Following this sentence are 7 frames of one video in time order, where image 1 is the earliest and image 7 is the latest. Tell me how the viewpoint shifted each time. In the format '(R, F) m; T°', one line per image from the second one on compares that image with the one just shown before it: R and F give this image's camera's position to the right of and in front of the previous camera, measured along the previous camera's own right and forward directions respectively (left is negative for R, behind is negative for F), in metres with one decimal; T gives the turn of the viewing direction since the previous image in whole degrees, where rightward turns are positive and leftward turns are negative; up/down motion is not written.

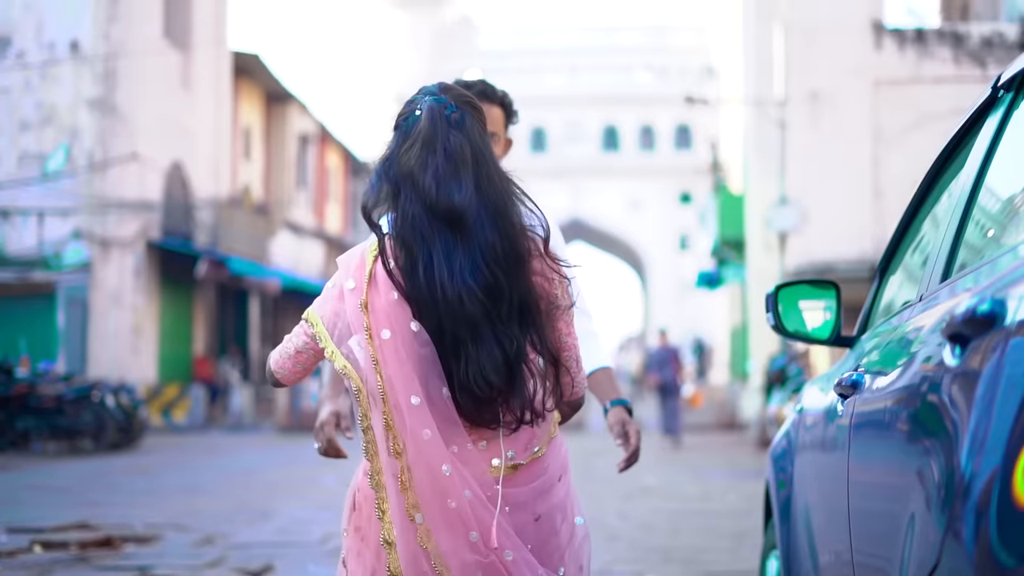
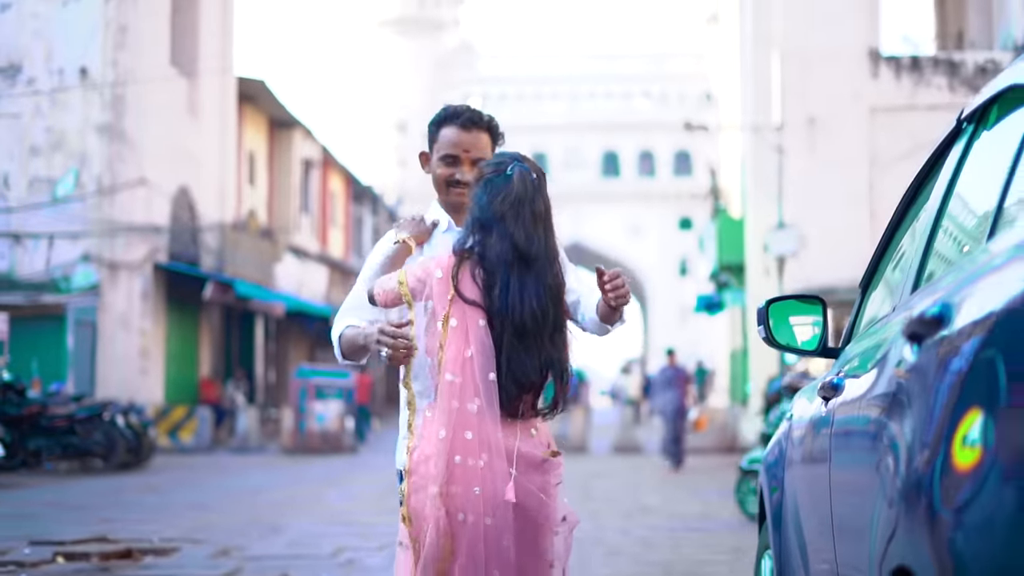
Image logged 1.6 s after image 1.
(0.0, -0.3) m; 0°
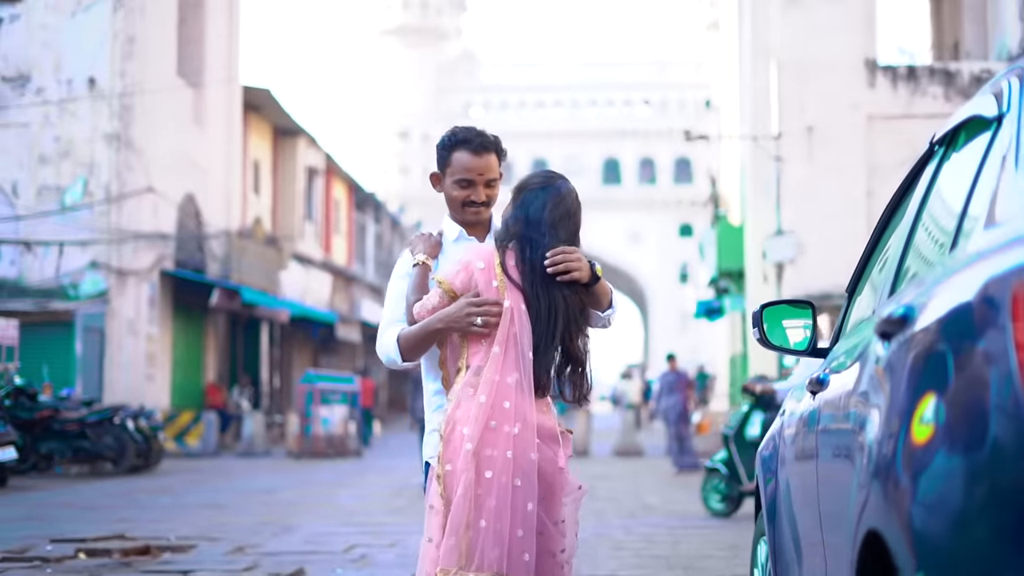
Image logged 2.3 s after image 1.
(0.0, -0.3) m; 0°
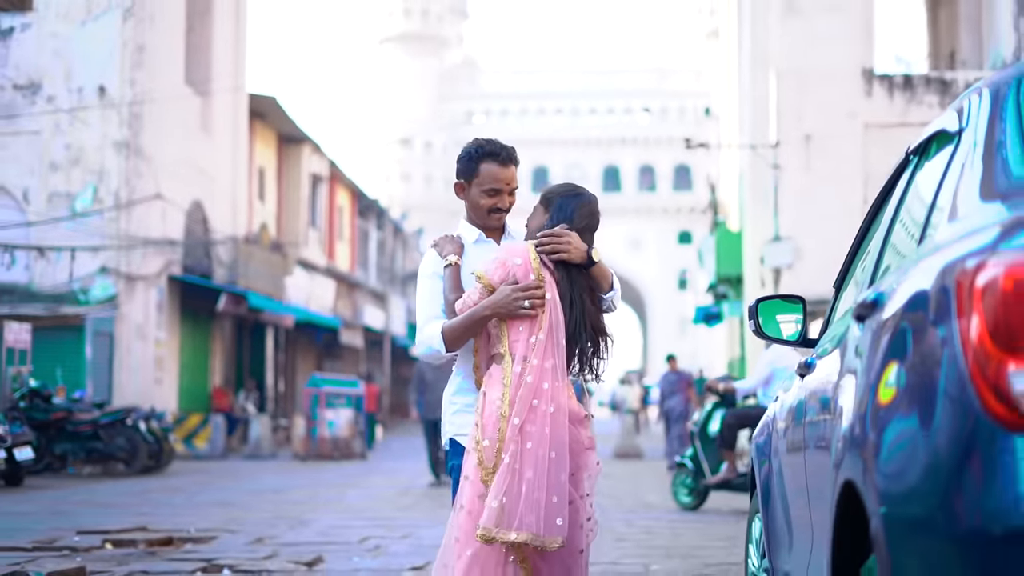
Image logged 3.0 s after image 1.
(0.0, -0.4) m; 0°
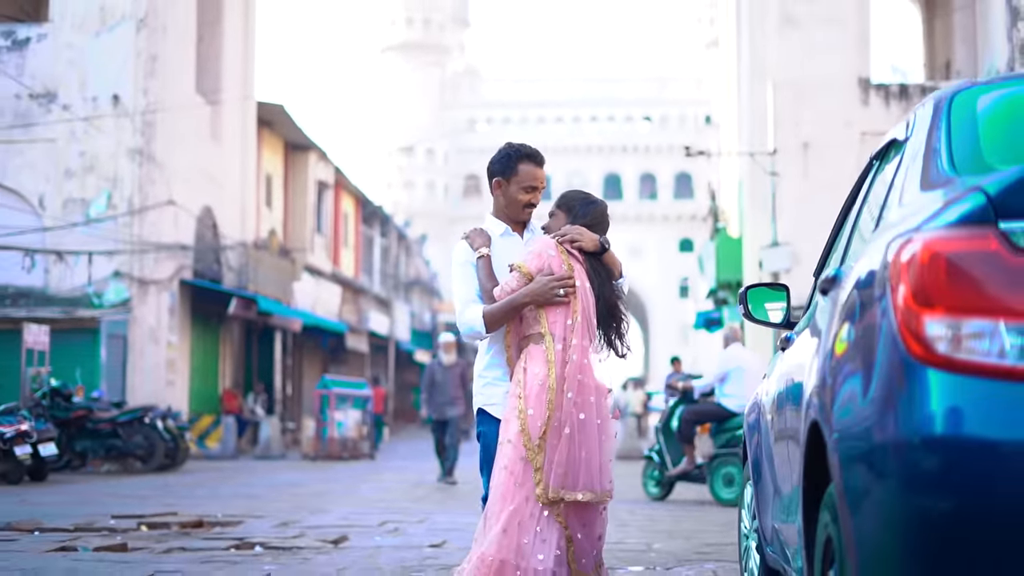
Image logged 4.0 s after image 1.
(-0.1, -0.5) m; 0°
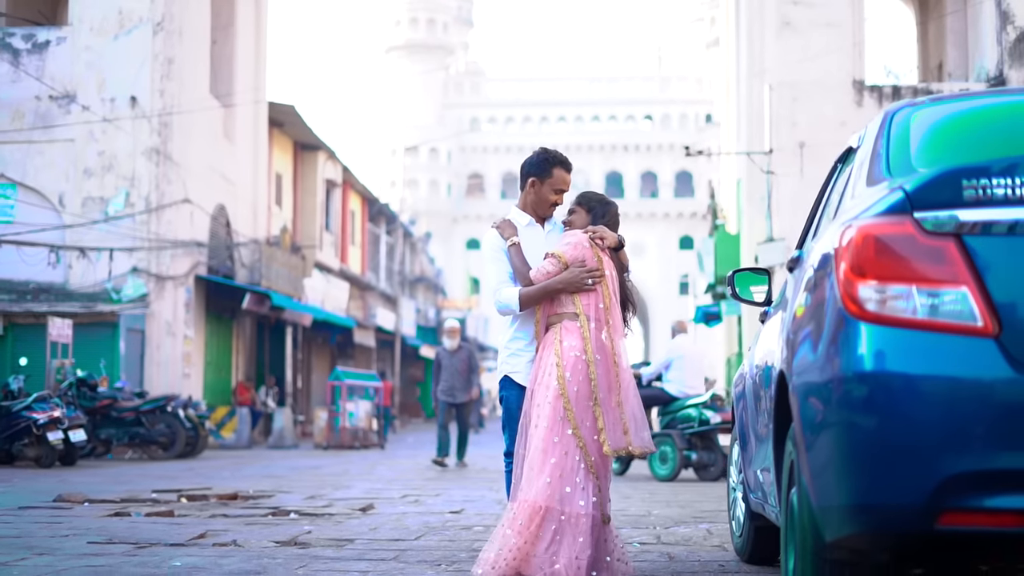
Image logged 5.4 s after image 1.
(-0.1, -0.7) m; 0°
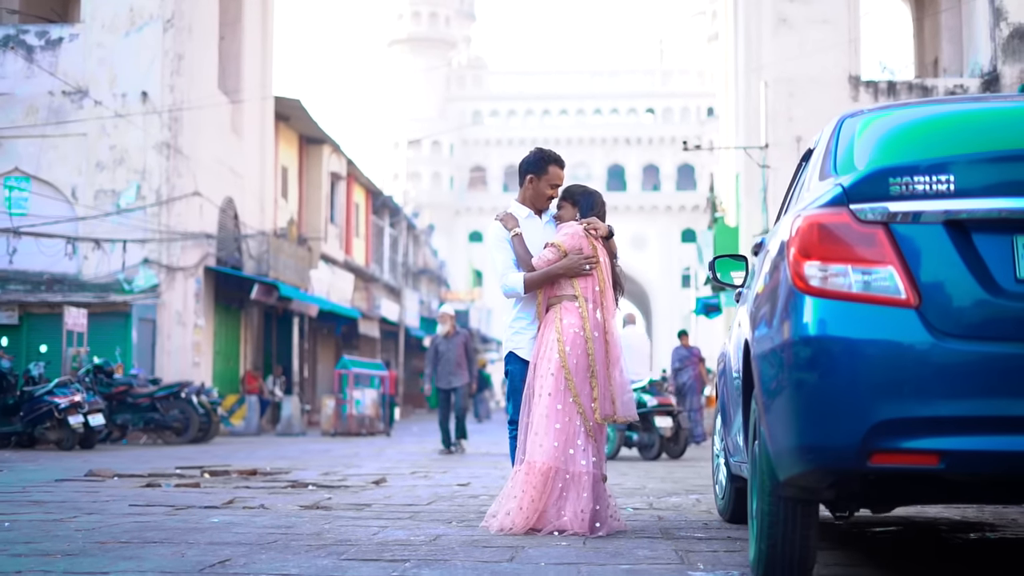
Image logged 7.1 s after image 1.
(0.0, -0.6) m; 0°
